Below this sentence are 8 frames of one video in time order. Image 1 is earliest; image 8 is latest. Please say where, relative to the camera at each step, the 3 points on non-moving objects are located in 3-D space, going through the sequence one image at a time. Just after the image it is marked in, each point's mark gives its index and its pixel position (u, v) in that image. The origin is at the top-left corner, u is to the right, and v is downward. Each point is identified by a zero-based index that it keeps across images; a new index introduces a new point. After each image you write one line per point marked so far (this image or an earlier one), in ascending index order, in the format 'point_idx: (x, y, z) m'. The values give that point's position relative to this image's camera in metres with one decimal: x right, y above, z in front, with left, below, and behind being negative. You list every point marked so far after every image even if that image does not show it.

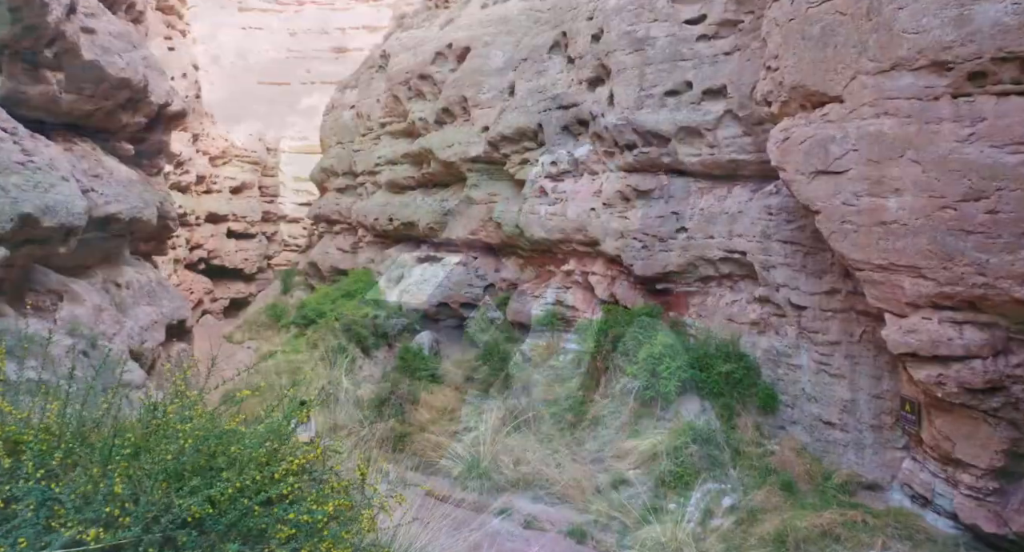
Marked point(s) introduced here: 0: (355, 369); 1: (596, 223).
0: (-2.3, -1.4, +10.7) m
1: (+1.2, +0.7, +10.1) m
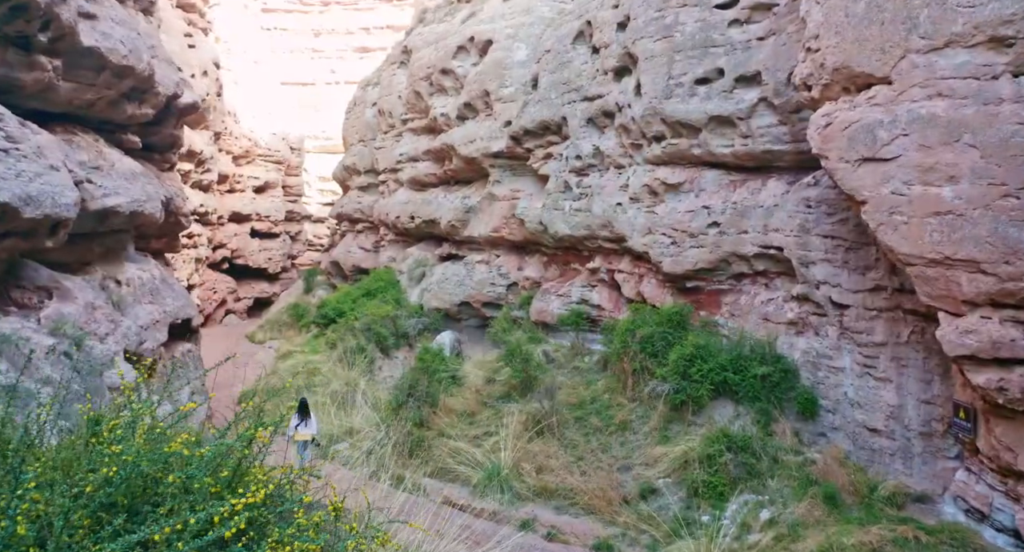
0: (-2.0, -1.4, +10.4) m
1: (+1.5, +0.8, +9.7) m
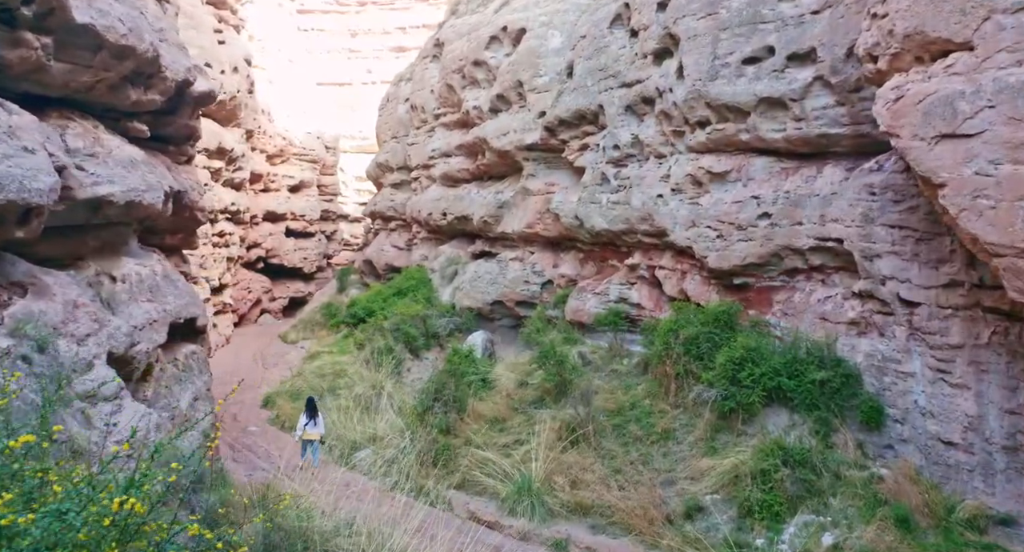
0: (-1.5, -1.3, +9.9) m
1: (+1.9, +0.8, +9.1) m
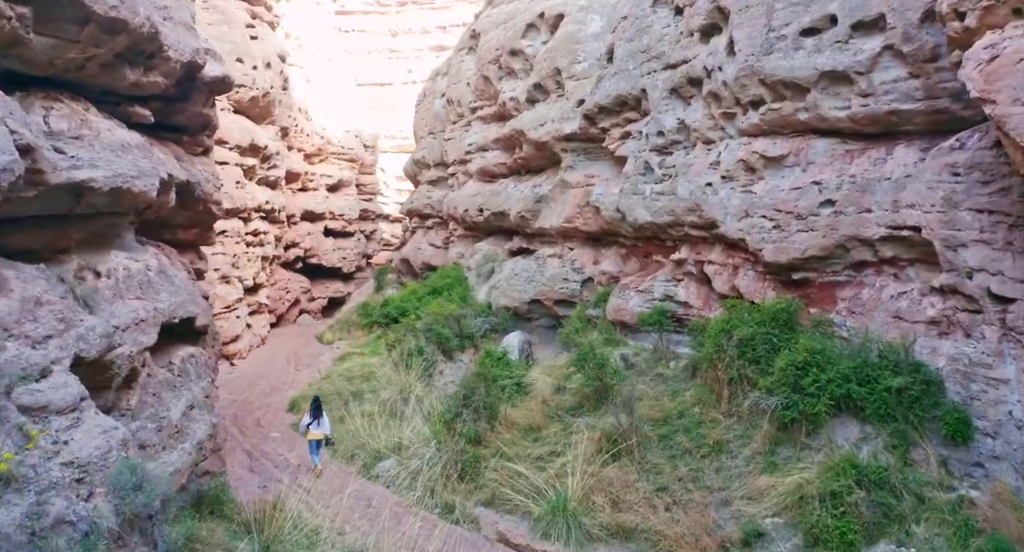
0: (-1.0, -1.3, +9.4) m
1: (+2.3, +0.9, +8.3) m
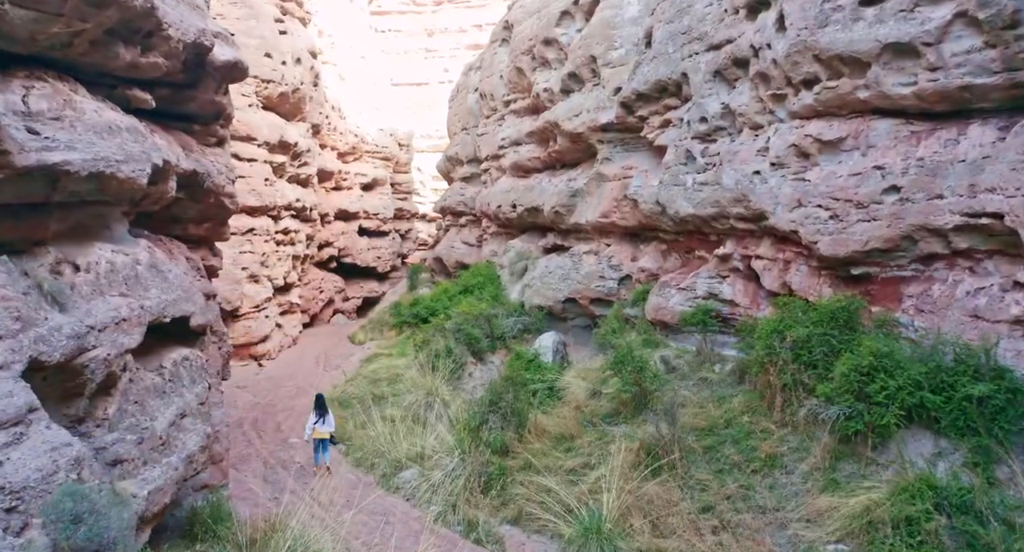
0: (-0.6, -1.3, +8.9) m
1: (+2.7, +0.9, +7.7) m
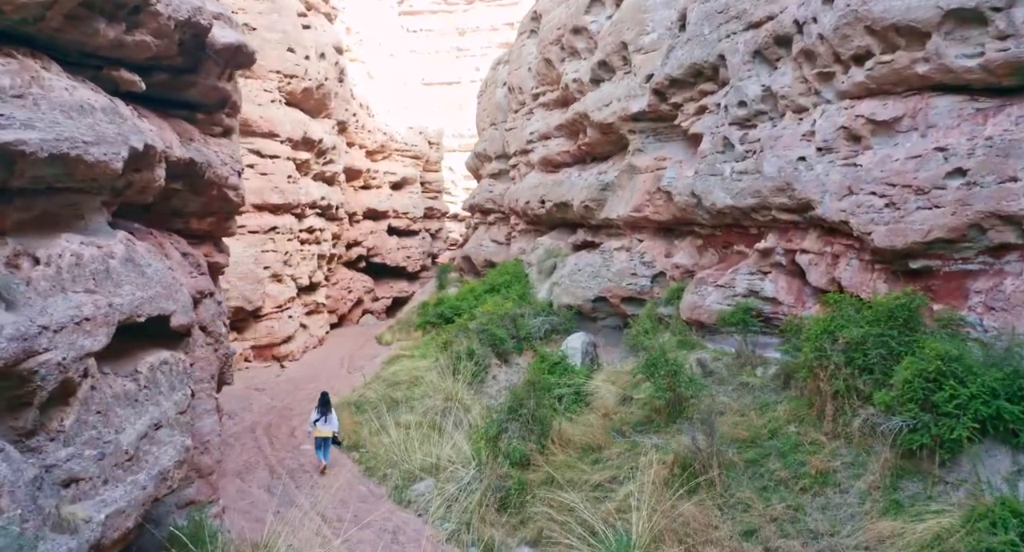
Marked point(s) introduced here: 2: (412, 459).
0: (-0.3, -1.2, +8.4) m
1: (+2.9, +1.0, +7.0) m
2: (-0.9, -1.6, +6.3) m
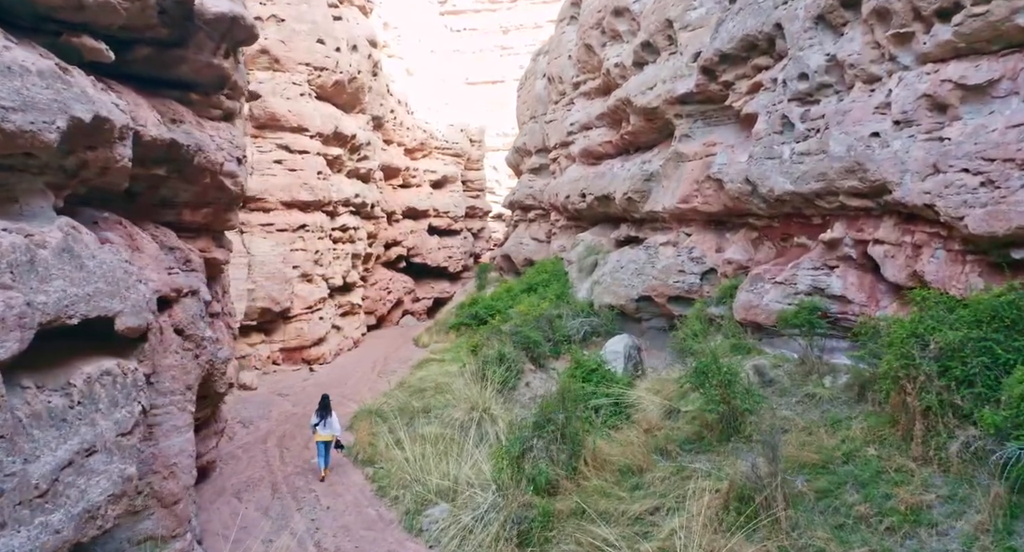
0: (0.0, -1.2, +7.7) m
1: (+3.1, +1.0, +6.1) m
2: (-0.7, -1.6, +5.6) m
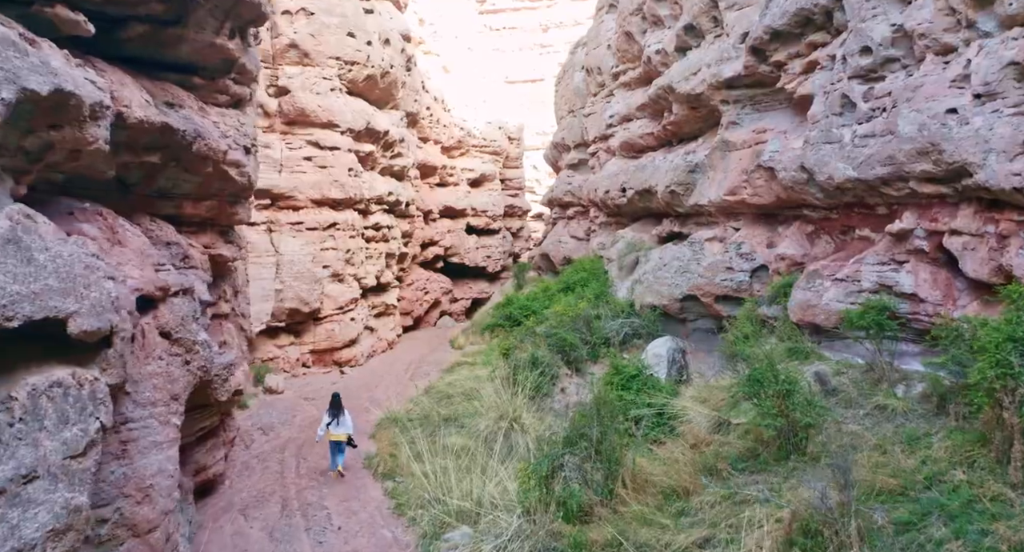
0: (+0.4, -1.2, +7.1) m
1: (+3.3, +1.1, +5.3) m
2: (-0.4, -1.5, +5.0) m
